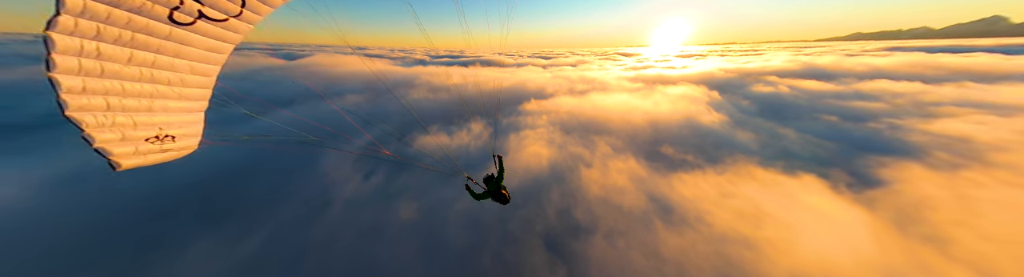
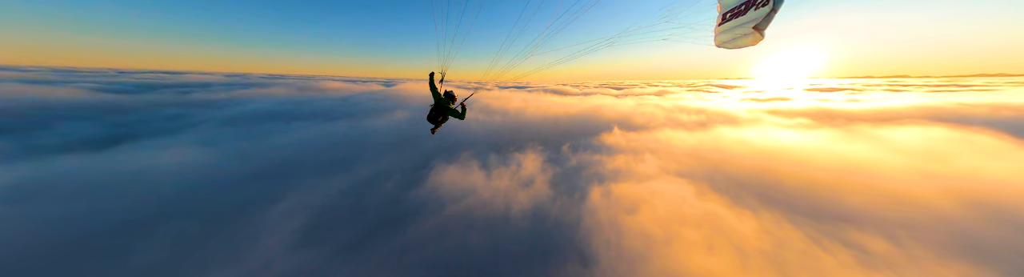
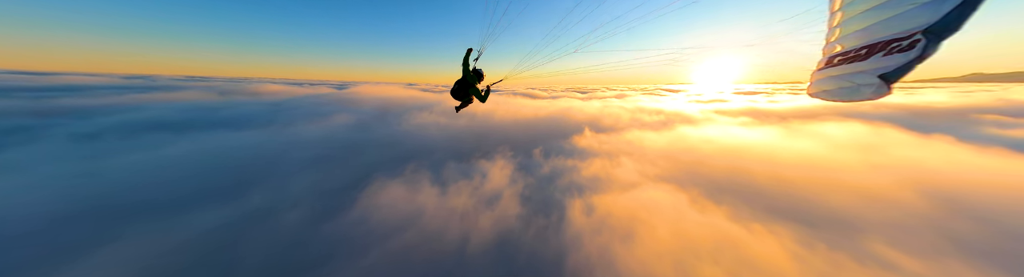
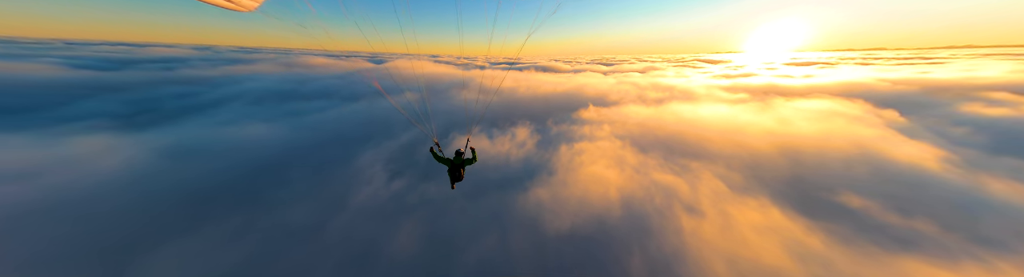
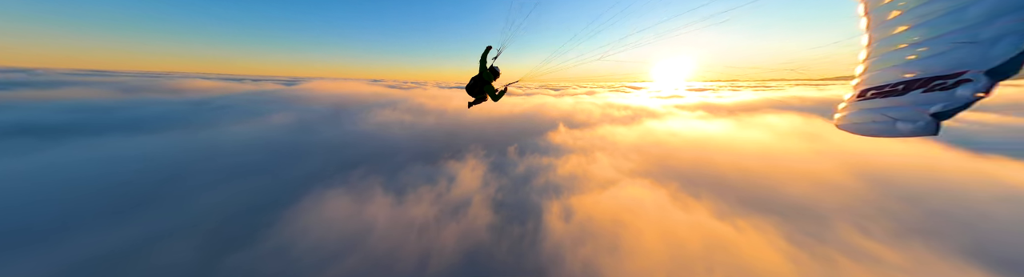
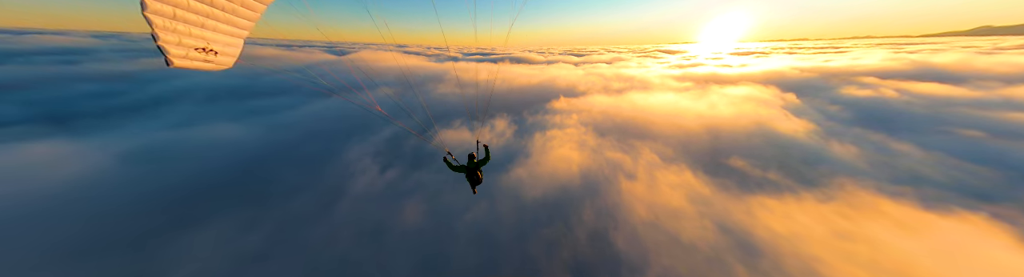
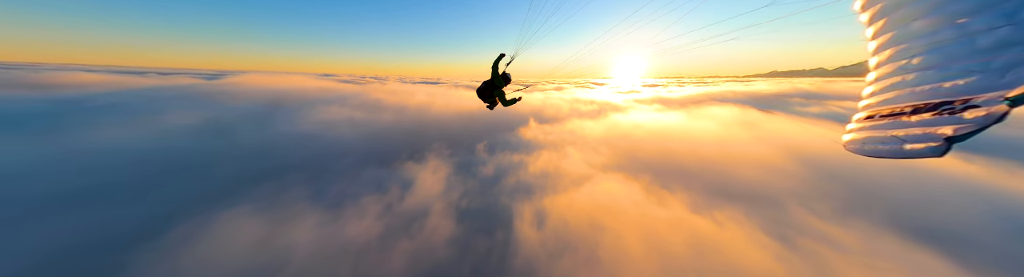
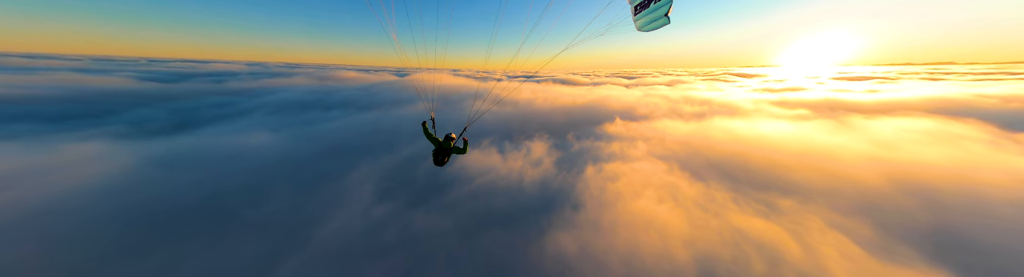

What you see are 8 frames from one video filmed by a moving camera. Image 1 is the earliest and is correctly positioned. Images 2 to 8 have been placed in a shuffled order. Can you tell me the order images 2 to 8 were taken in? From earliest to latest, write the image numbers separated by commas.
6, 4, 8, 2, 3, 5, 7
